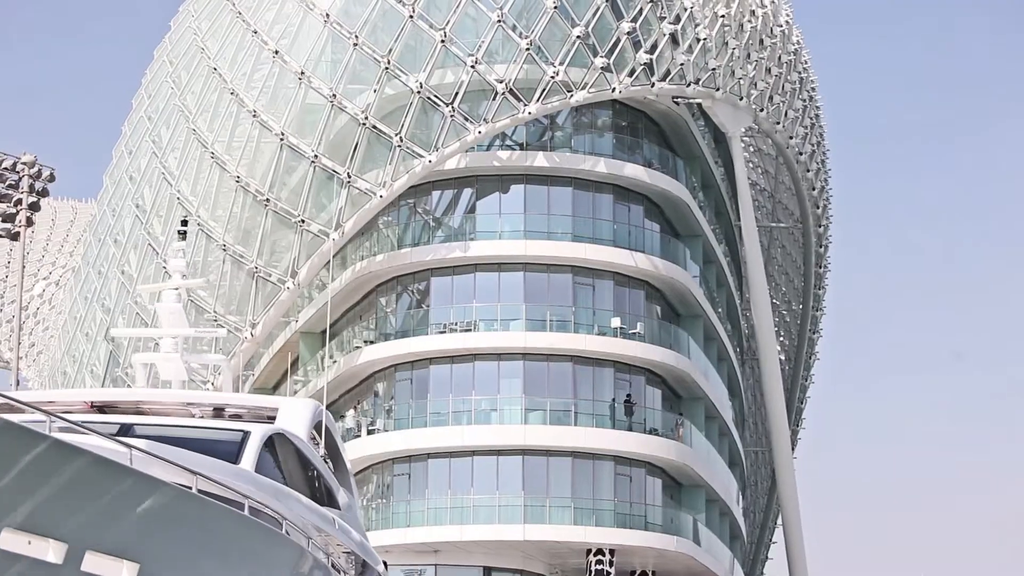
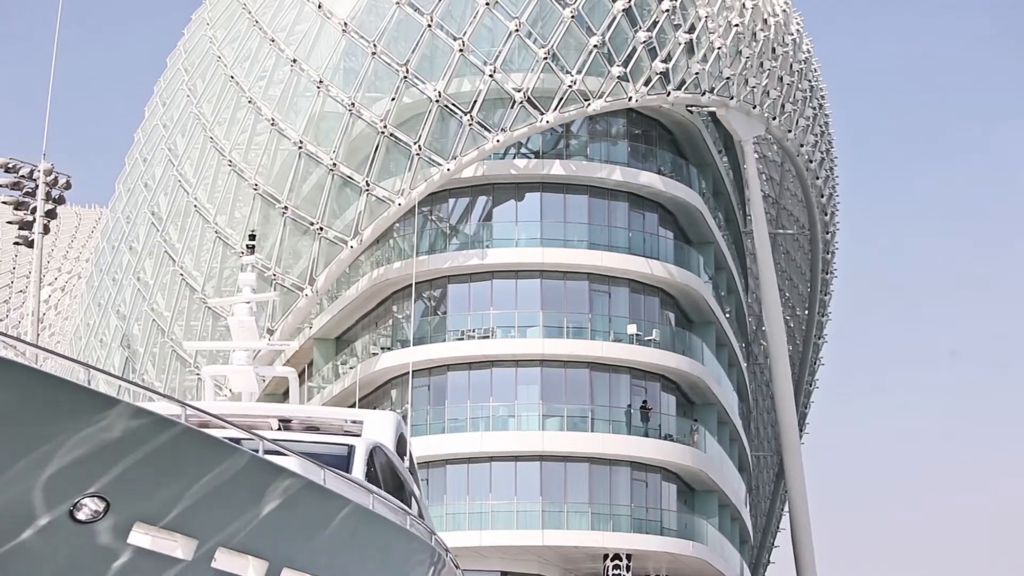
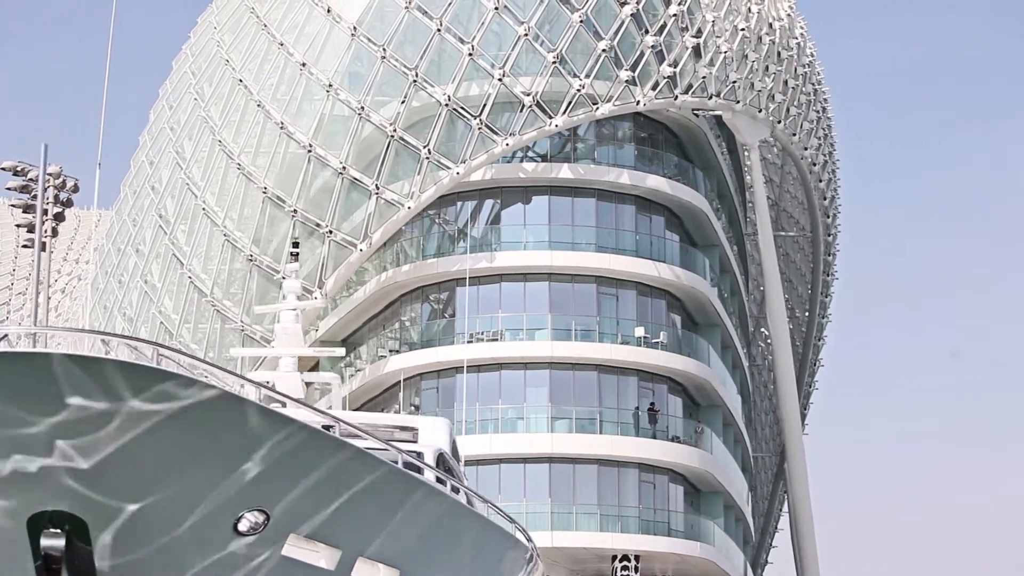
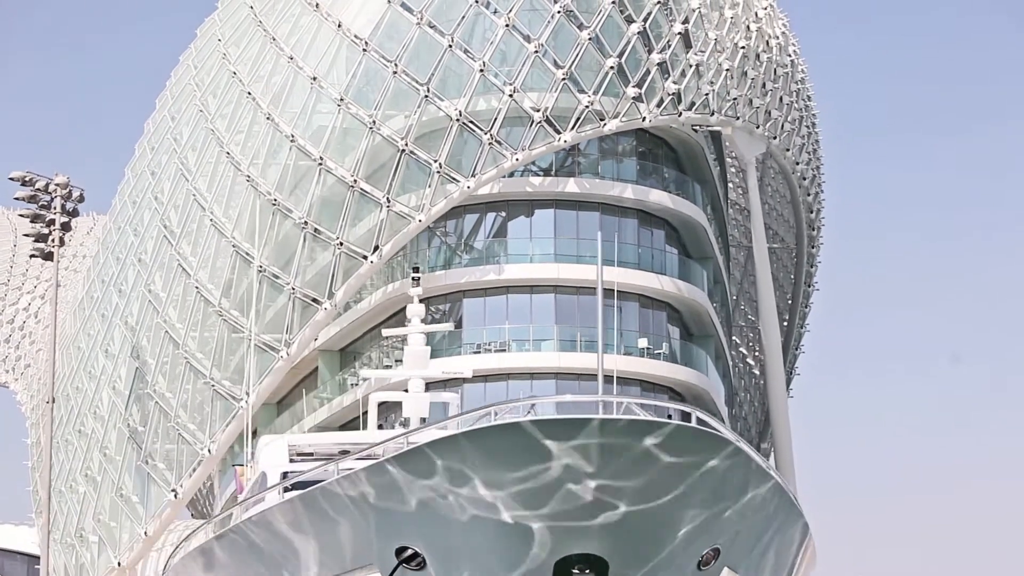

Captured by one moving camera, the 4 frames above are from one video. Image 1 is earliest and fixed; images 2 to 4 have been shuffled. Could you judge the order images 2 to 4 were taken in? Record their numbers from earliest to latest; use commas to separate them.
2, 3, 4
